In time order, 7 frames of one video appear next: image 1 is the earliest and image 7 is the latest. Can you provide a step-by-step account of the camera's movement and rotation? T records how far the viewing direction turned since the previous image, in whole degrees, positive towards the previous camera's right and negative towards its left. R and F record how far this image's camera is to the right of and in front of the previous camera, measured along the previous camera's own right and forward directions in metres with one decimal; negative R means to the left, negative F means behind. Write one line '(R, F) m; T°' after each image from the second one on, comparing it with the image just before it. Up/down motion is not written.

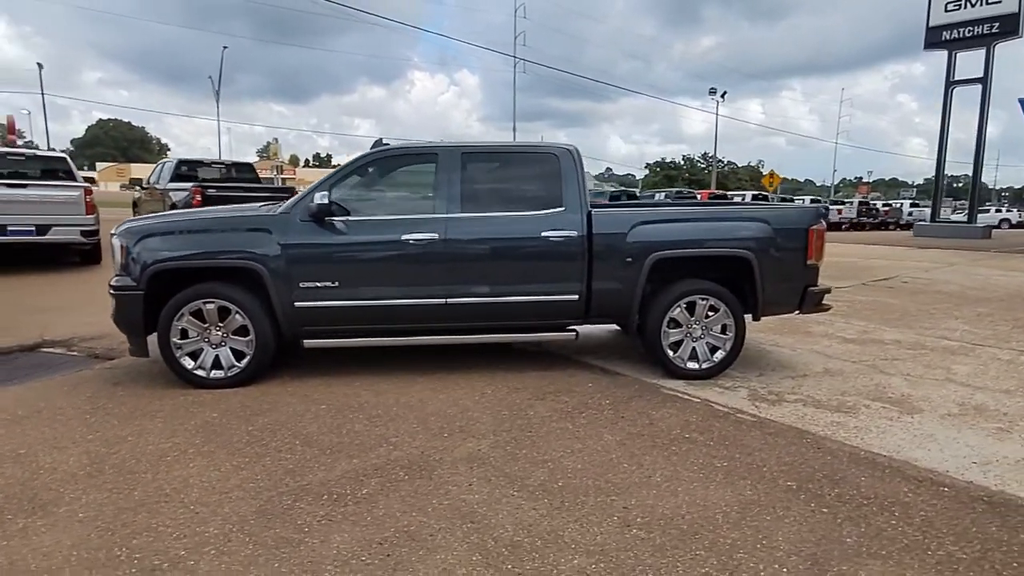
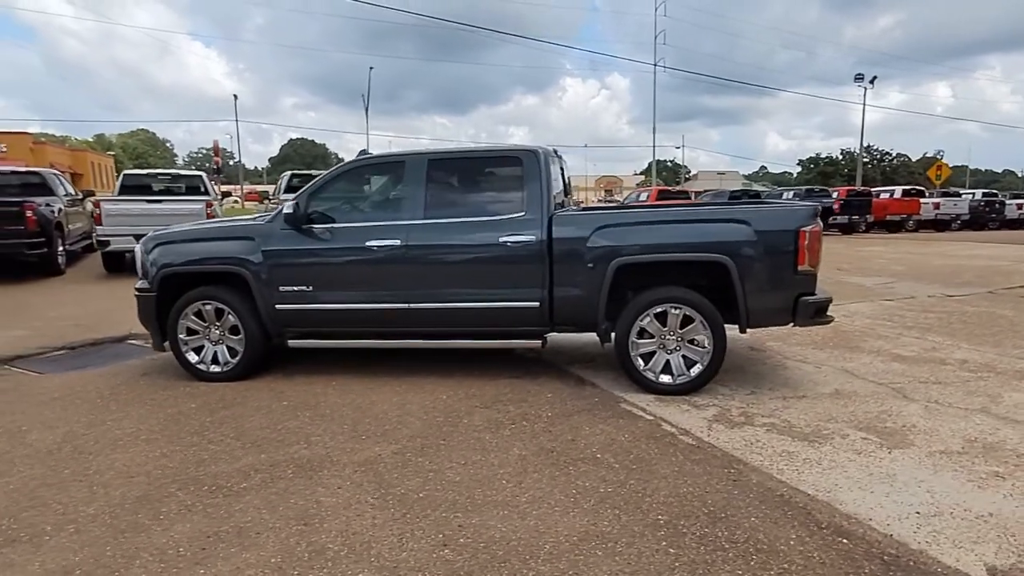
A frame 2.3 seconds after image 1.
(+1.6, +0.3) m; -14°
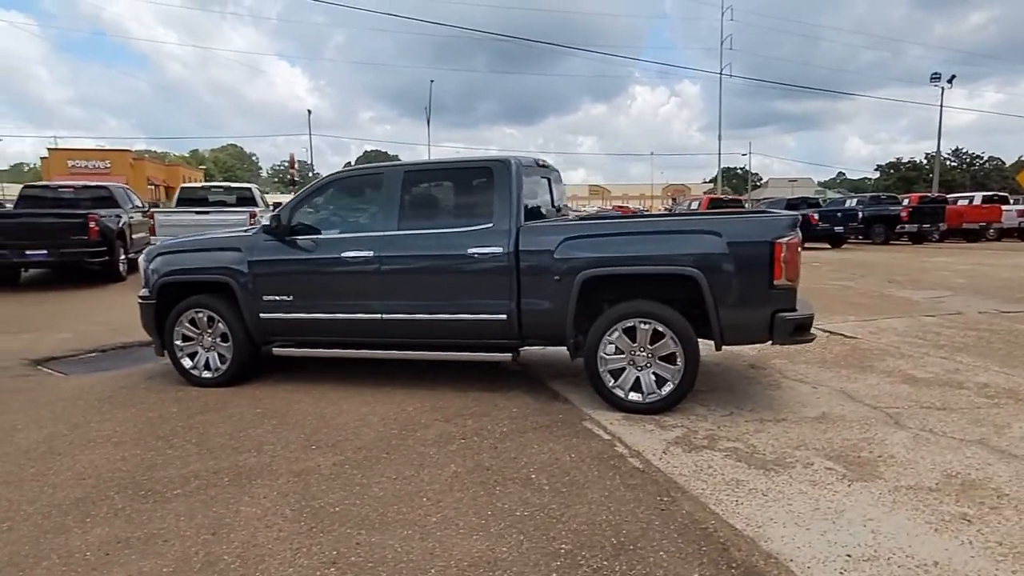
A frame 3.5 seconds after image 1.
(+0.8, +0.1) m; -6°
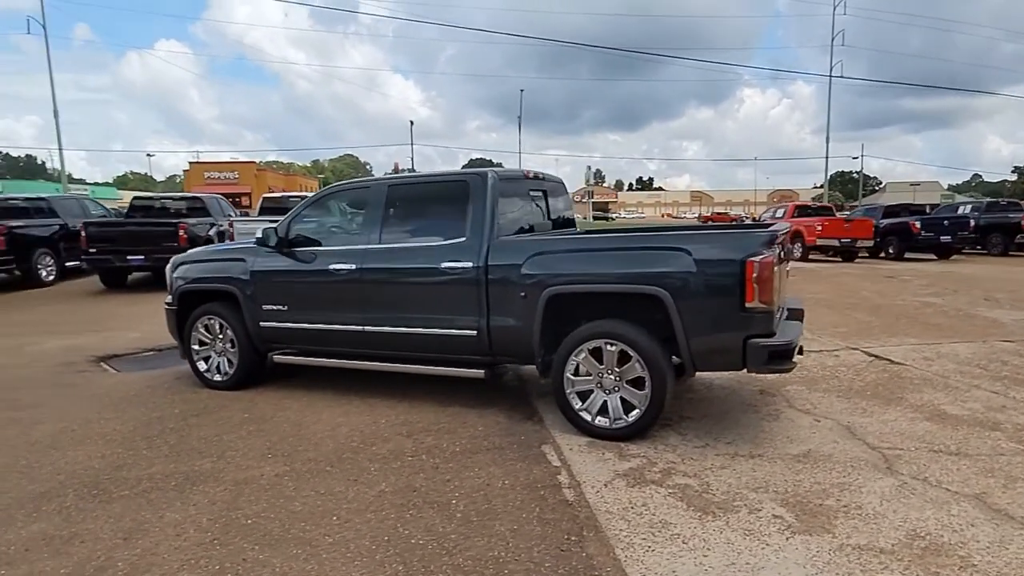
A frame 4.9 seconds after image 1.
(+1.0, +0.2) m; -9°
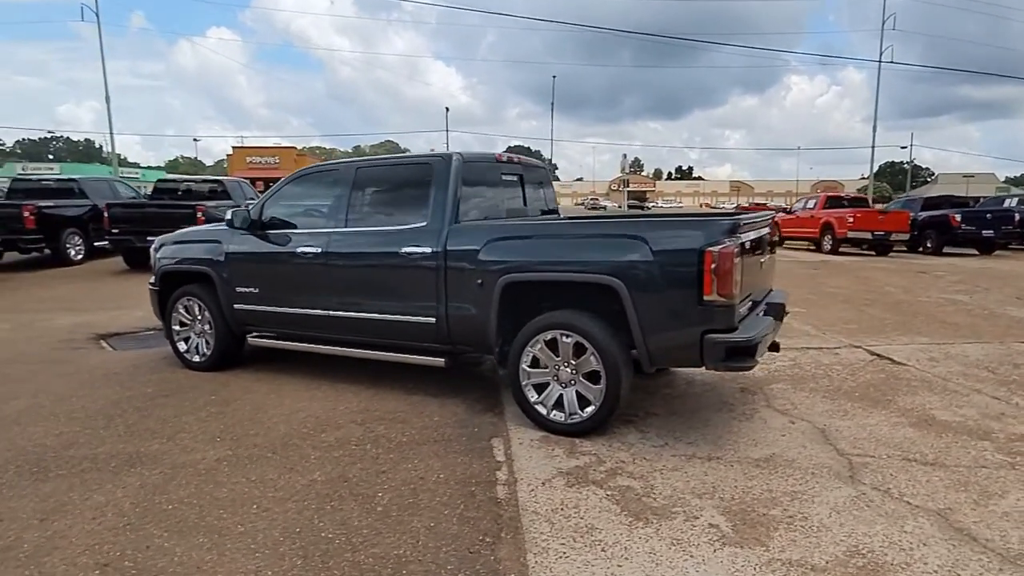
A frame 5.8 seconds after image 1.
(+0.6, +0.2) m; -3°
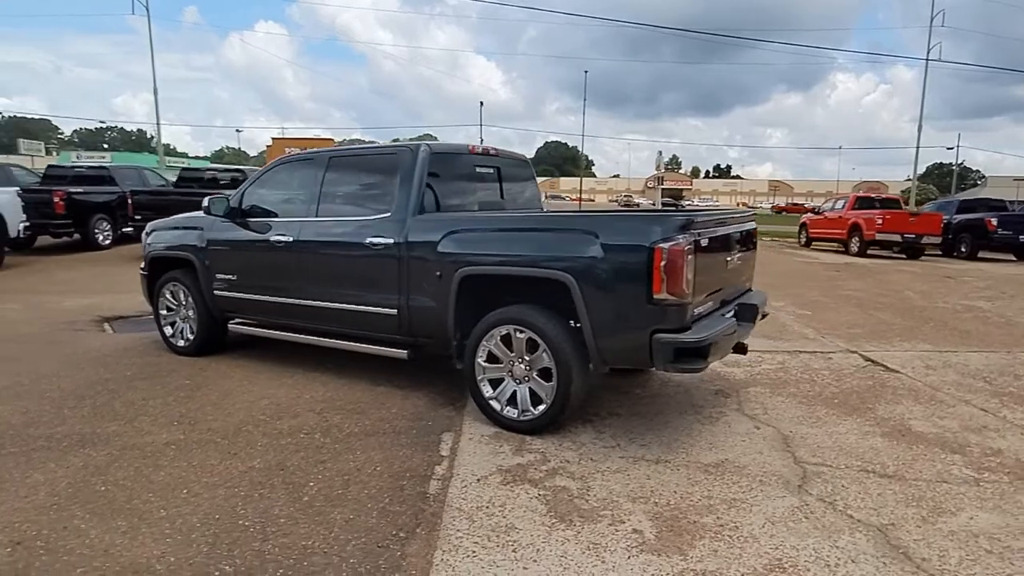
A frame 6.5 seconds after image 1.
(+0.5, +0.1) m; -3°
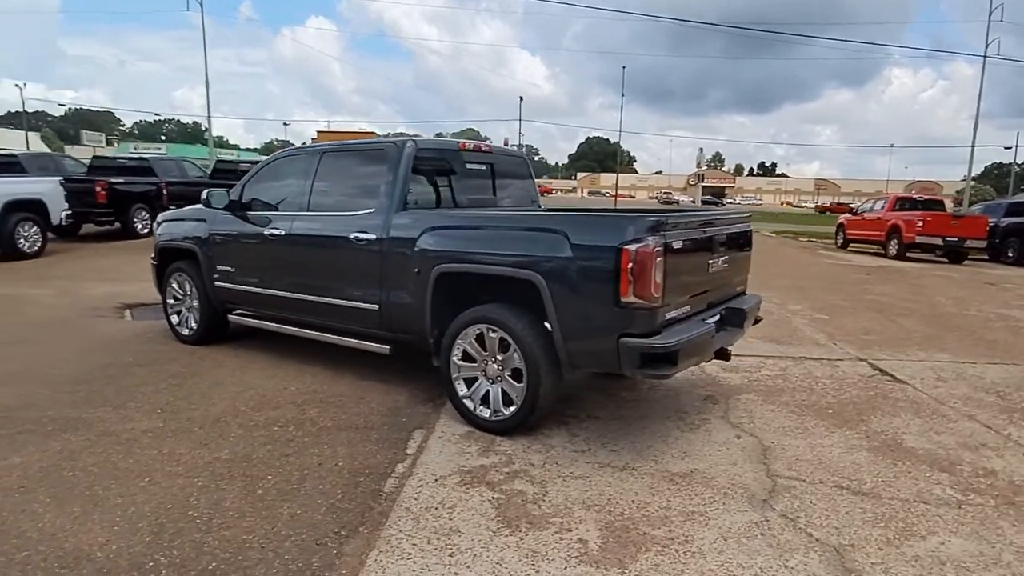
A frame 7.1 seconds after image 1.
(+0.4, +0.1) m; -3°
